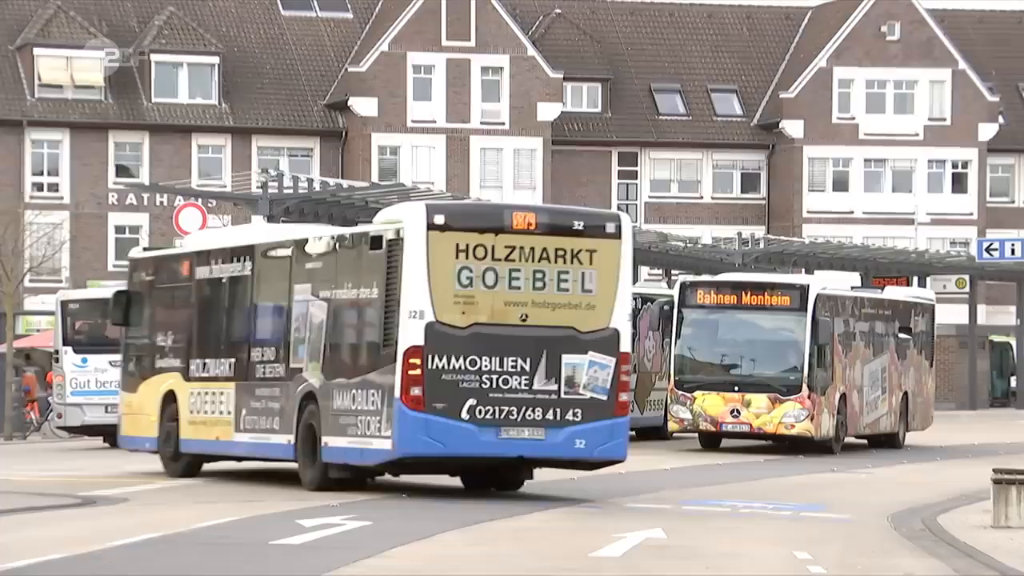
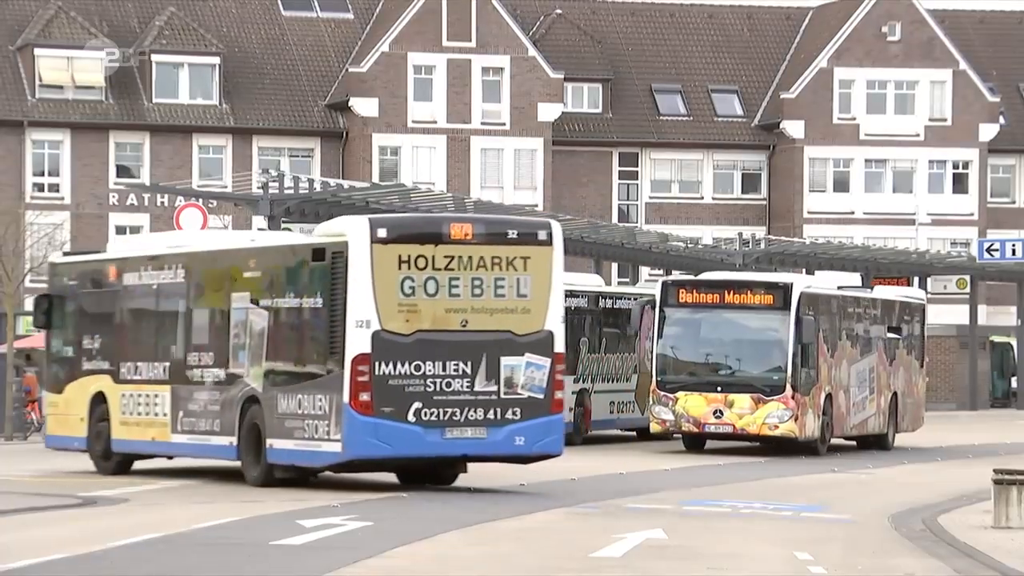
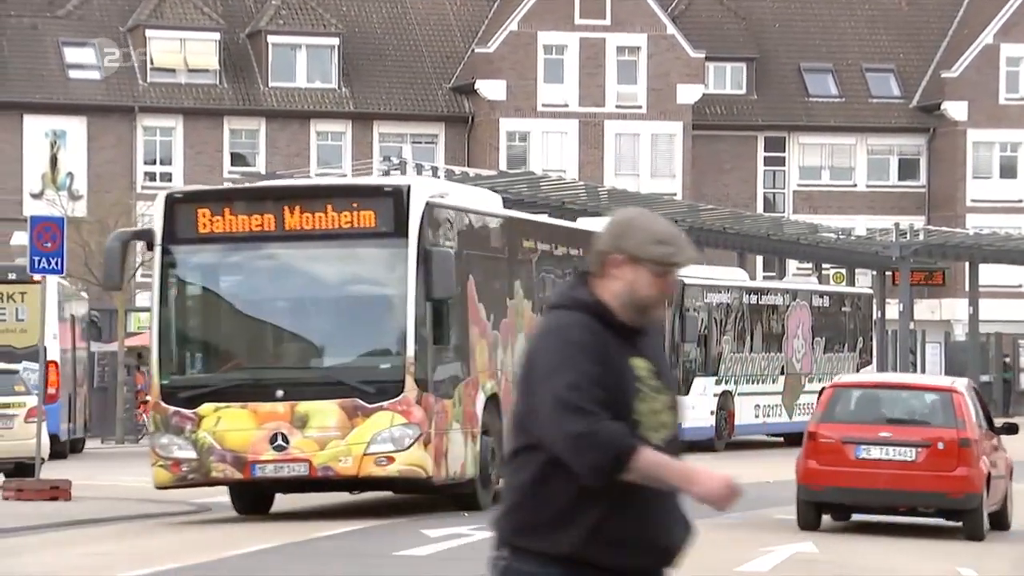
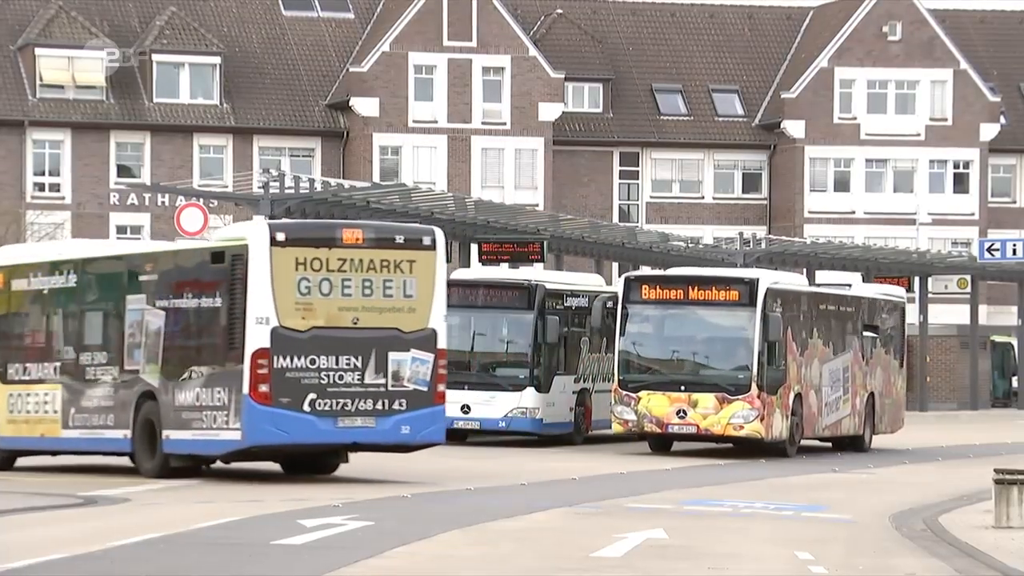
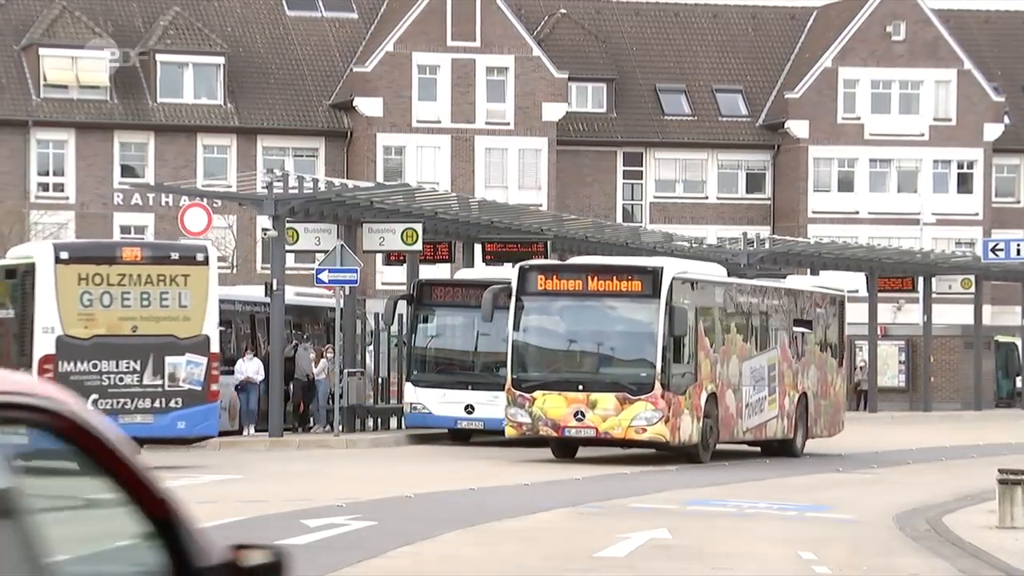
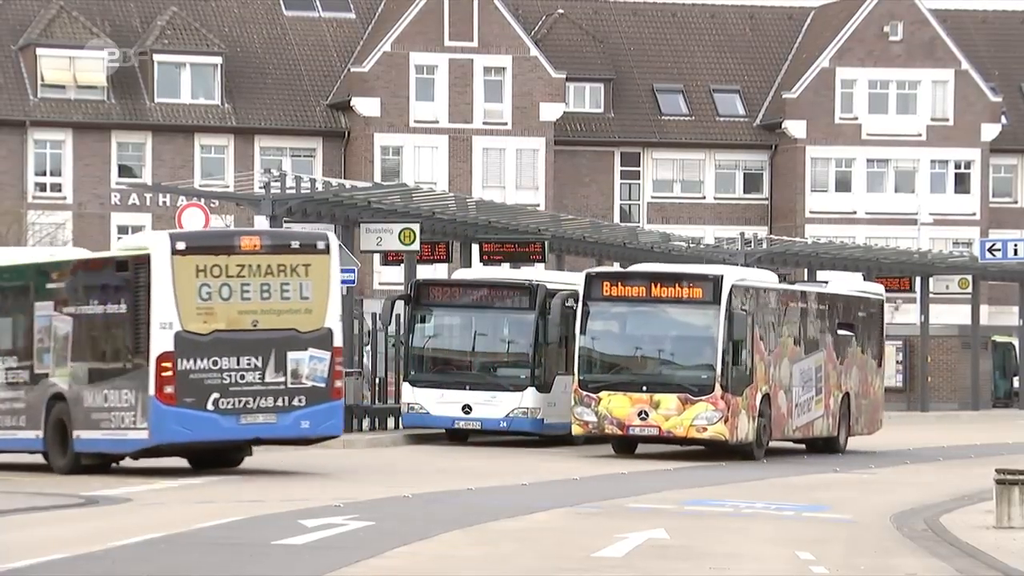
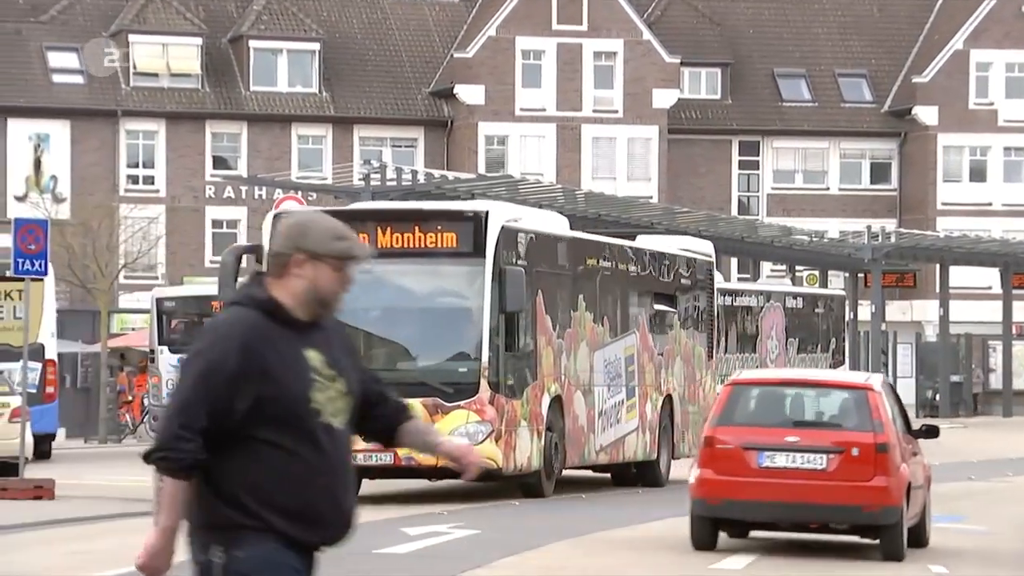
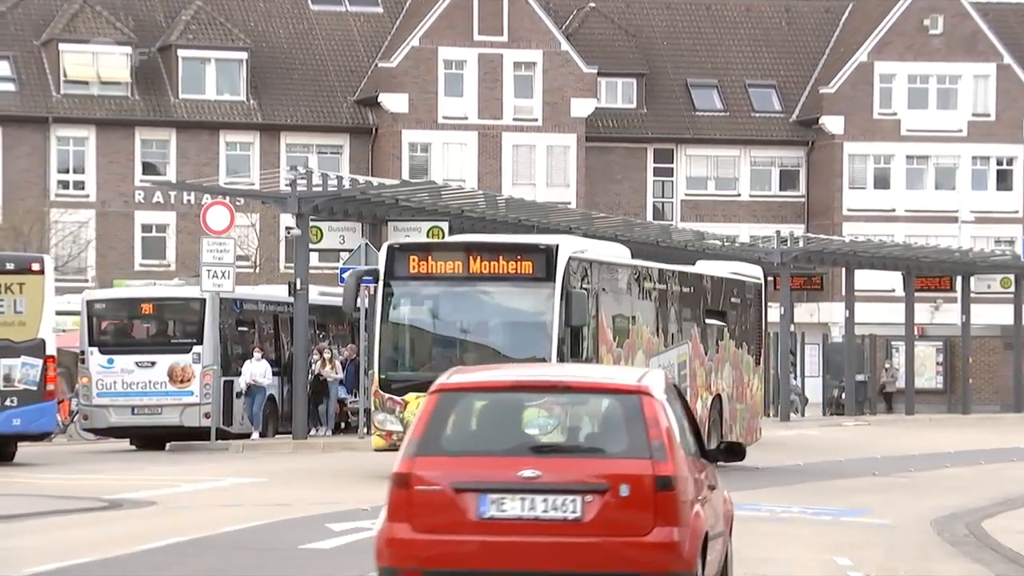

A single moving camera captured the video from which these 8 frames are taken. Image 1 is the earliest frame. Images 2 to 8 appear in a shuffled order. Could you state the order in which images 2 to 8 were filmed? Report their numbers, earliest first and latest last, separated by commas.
2, 4, 6, 5, 8, 7, 3
